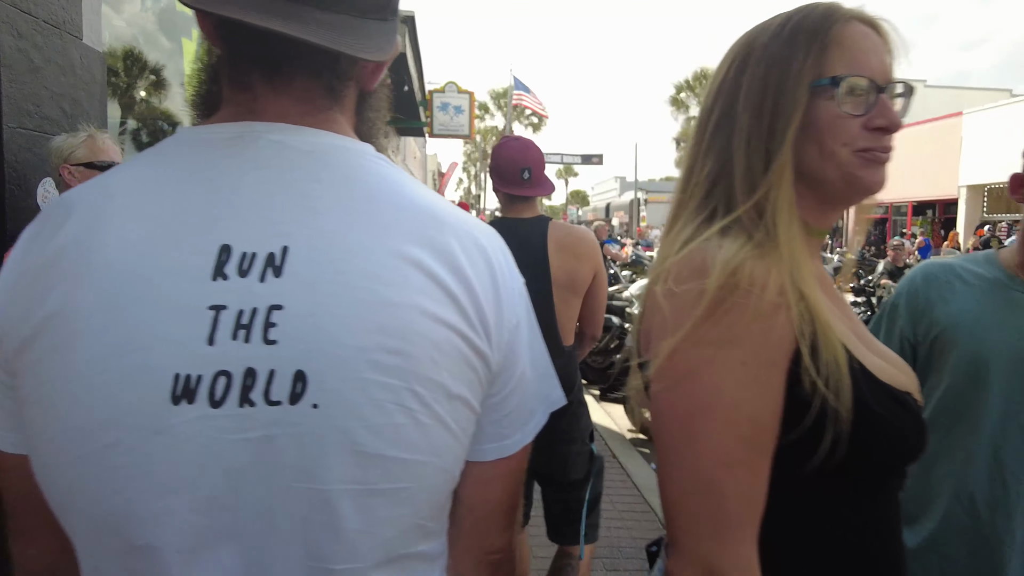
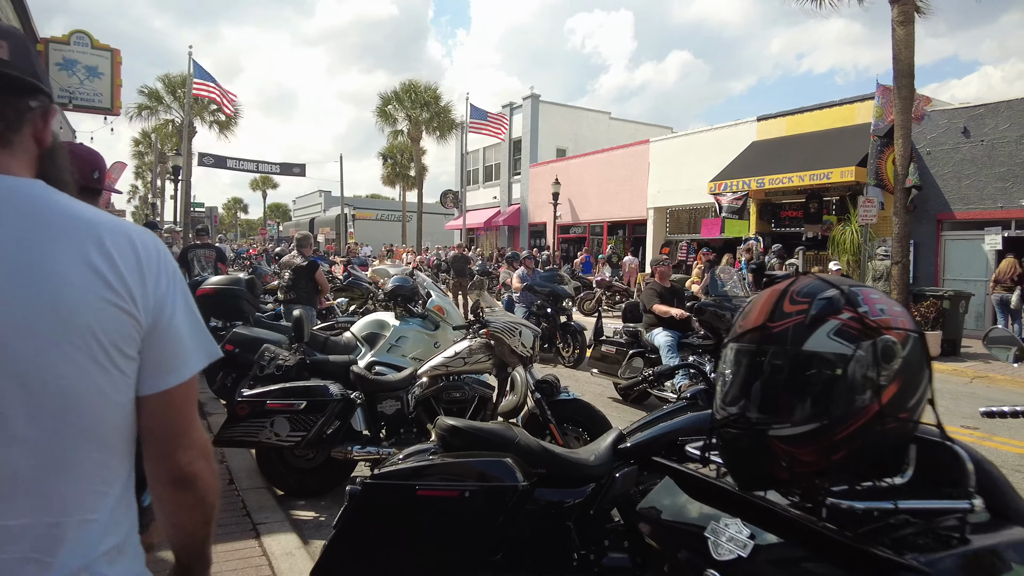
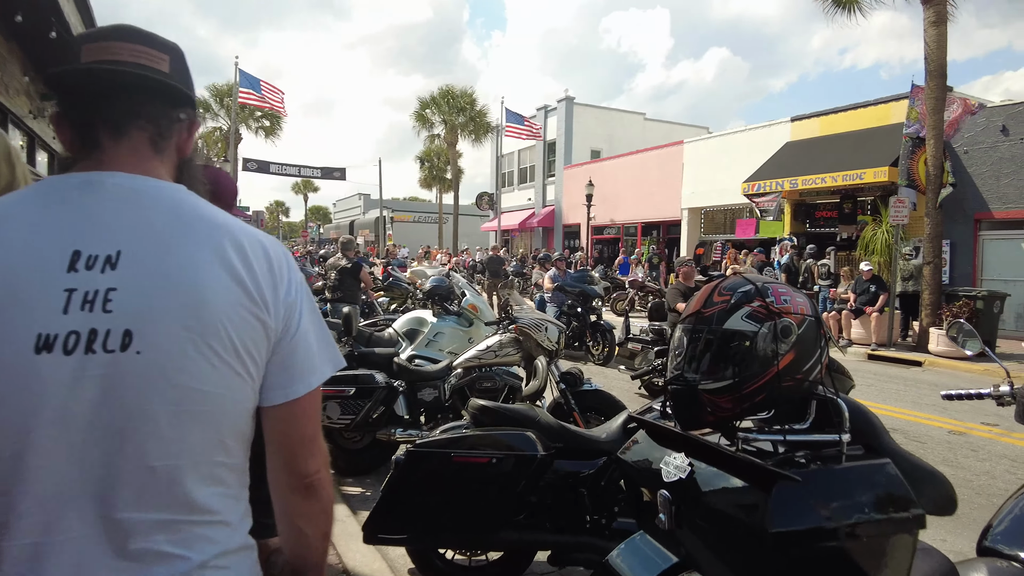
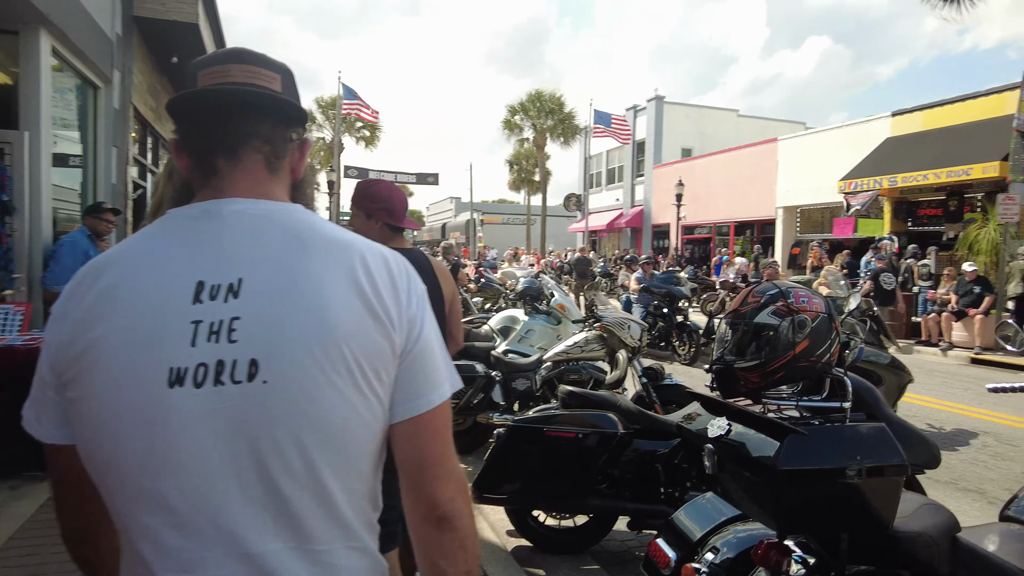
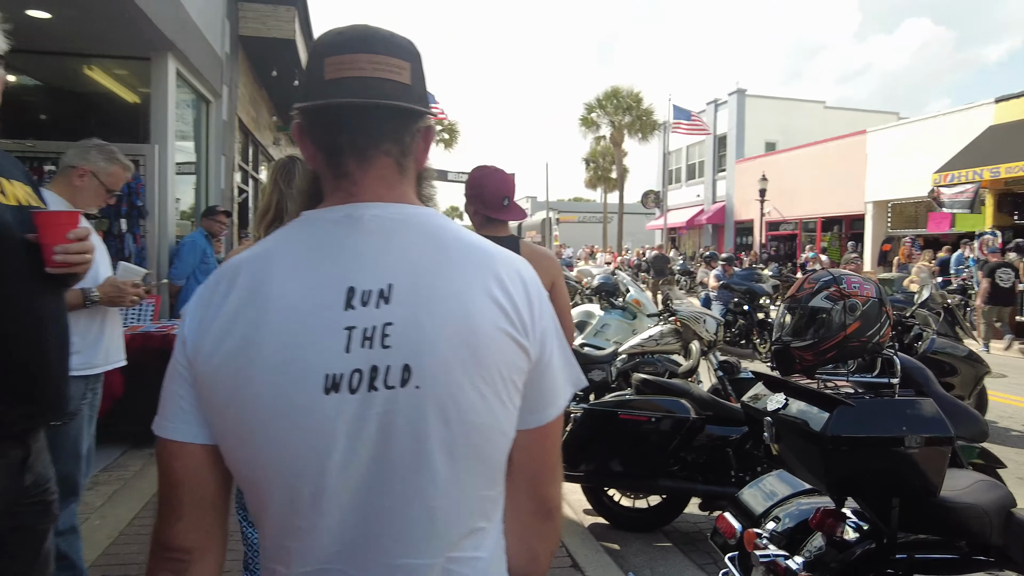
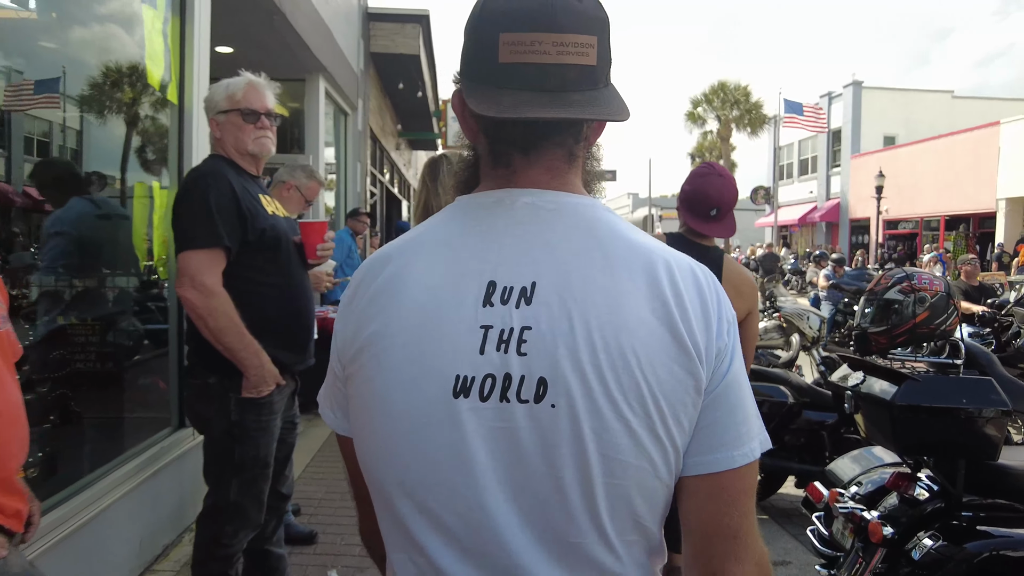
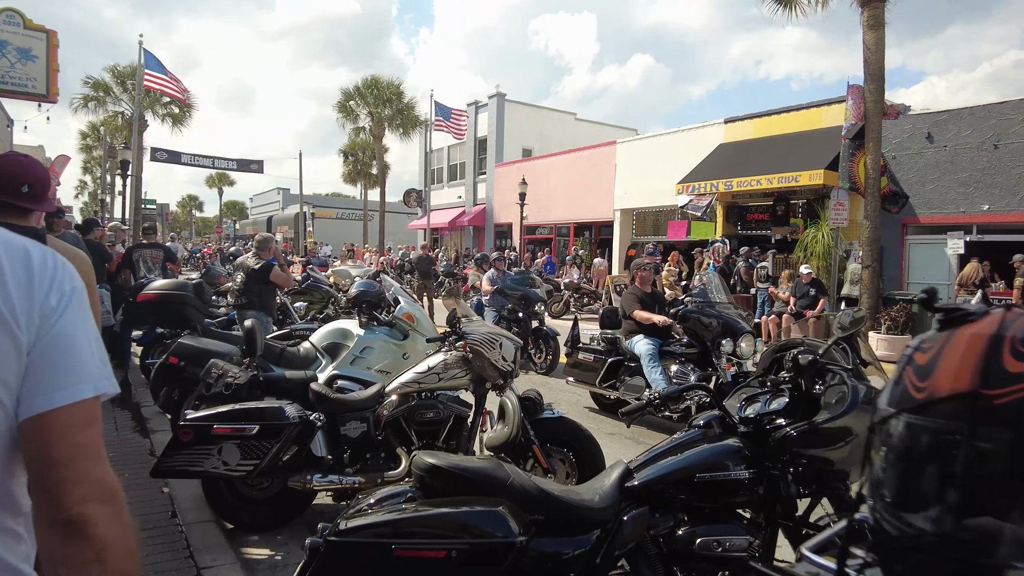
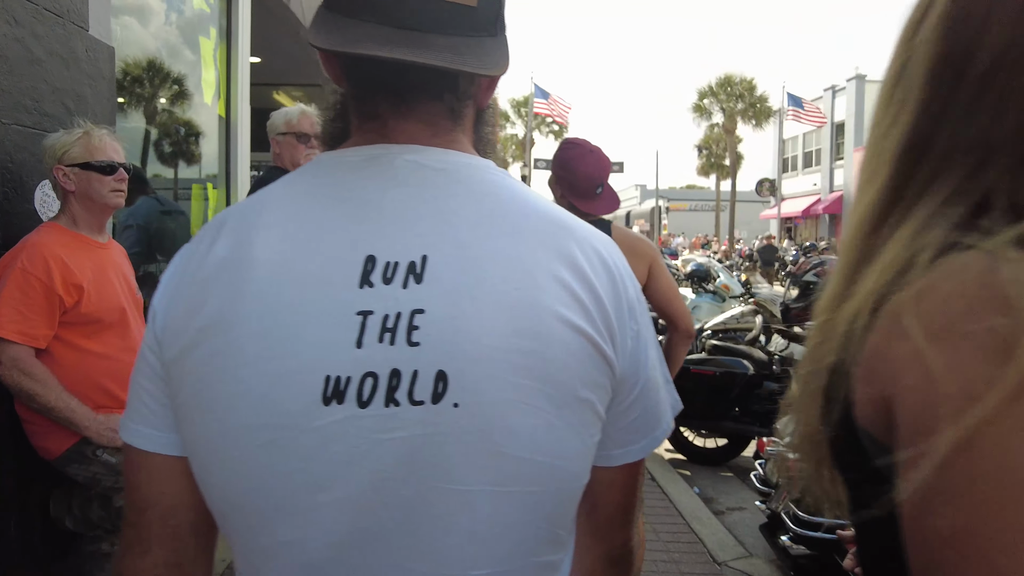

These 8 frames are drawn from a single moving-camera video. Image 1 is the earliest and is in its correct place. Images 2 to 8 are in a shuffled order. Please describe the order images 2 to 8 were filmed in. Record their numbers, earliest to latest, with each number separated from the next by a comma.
8, 6, 5, 4, 3, 2, 7
